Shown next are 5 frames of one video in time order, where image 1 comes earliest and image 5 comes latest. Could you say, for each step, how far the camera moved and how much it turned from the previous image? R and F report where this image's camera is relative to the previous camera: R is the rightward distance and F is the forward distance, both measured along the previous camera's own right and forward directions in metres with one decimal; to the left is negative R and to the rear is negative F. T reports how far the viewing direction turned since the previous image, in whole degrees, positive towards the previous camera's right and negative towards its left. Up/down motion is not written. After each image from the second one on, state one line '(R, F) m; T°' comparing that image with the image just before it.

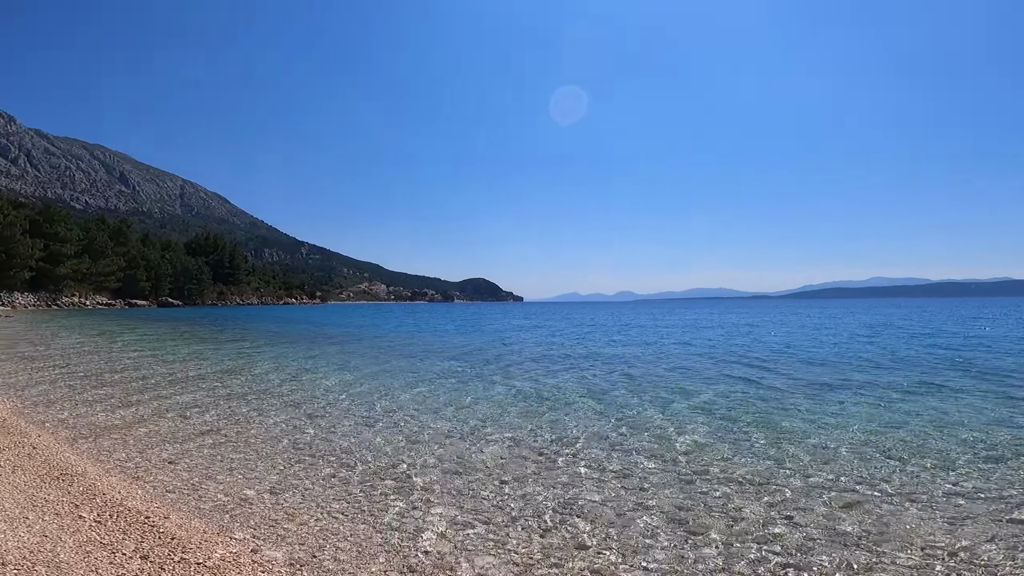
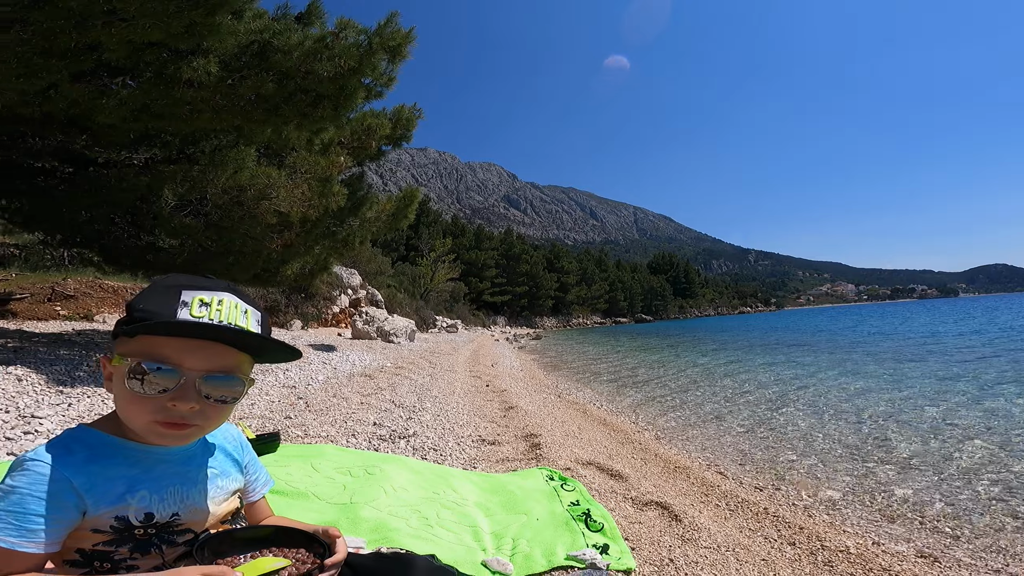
(-1.6, -0.3) m; -44°
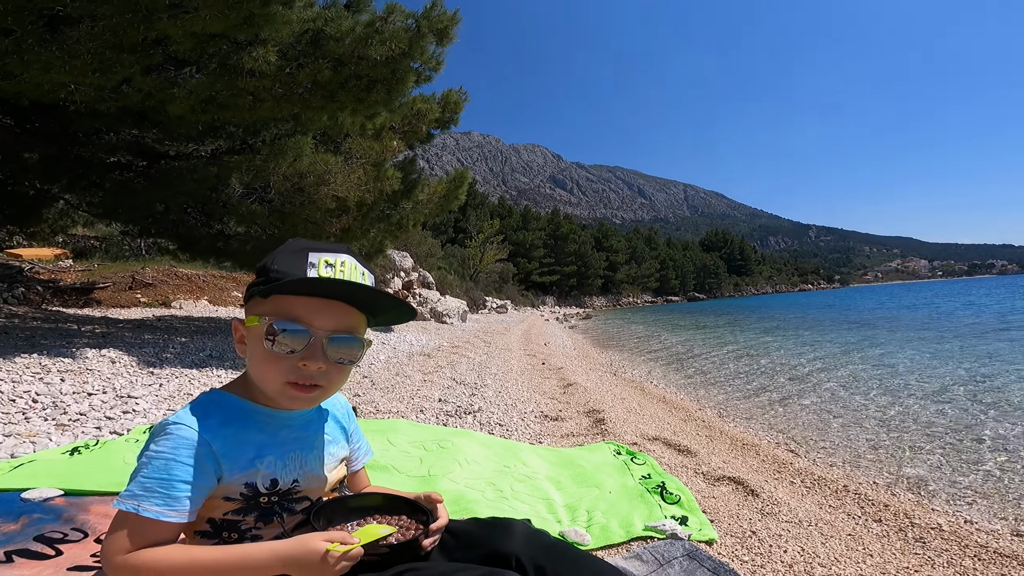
(-0.1, 0.0) m; -5°
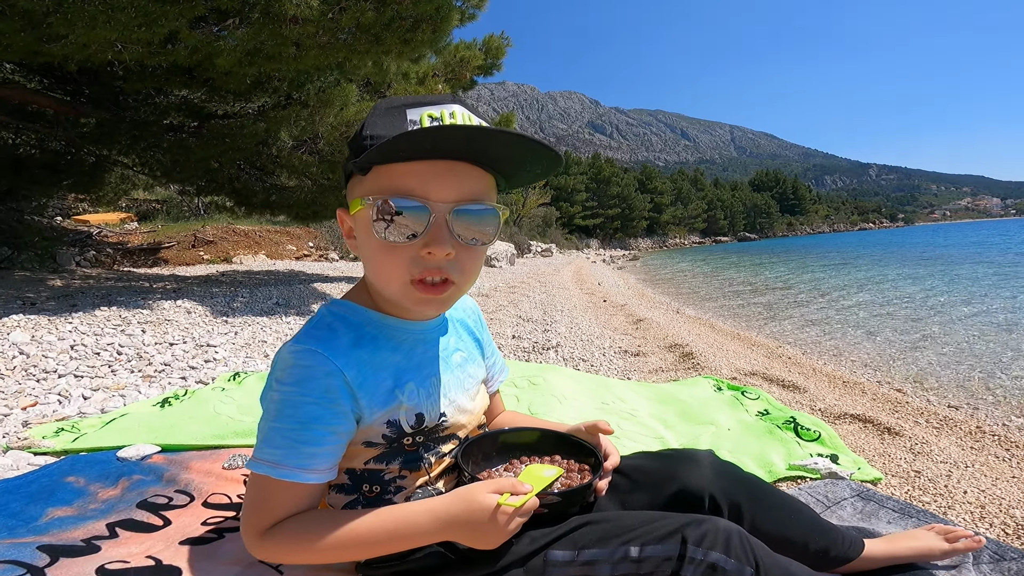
(-0.3, +0.4) m; -5°
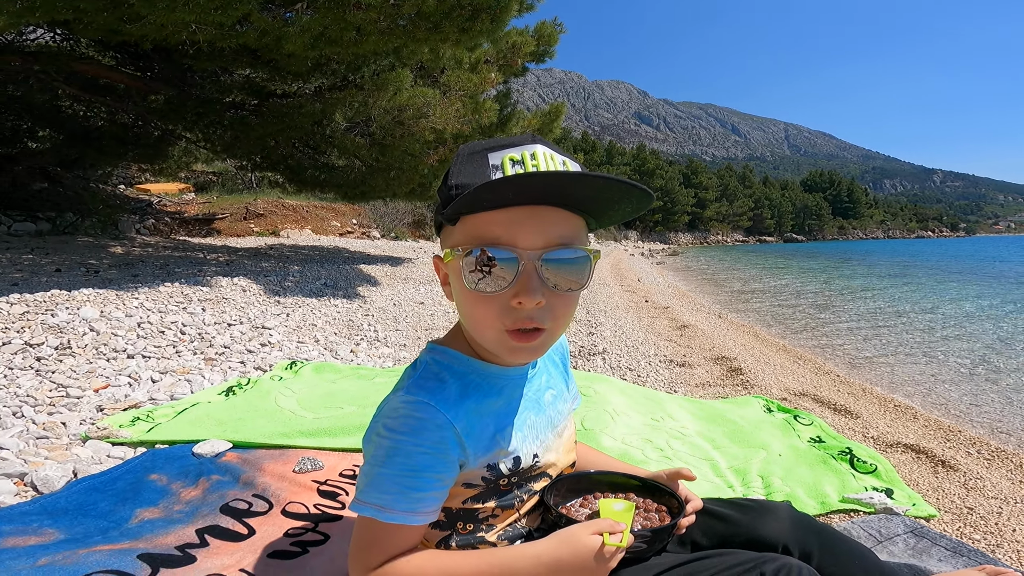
(-0.1, 0.0) m; -4°
